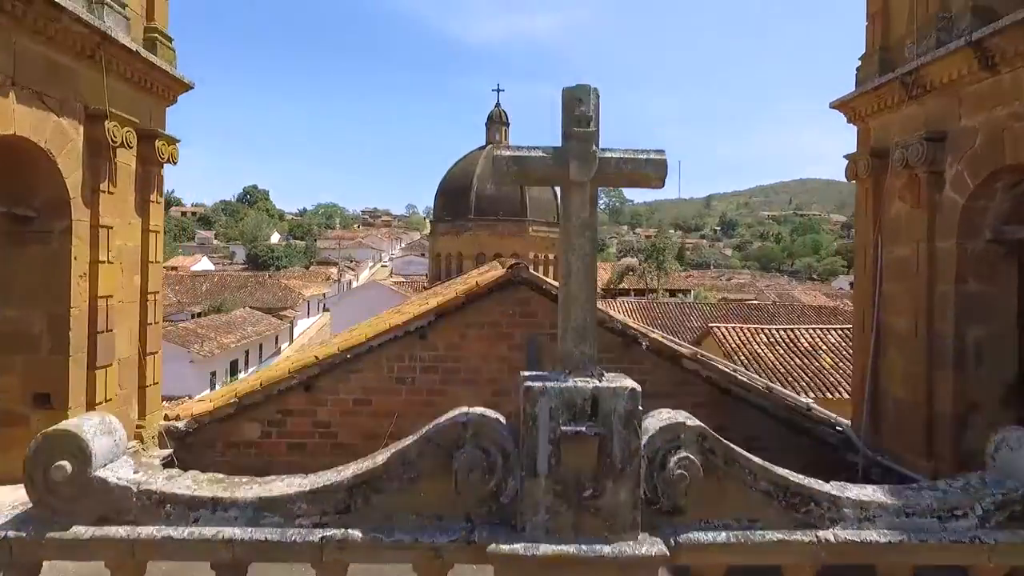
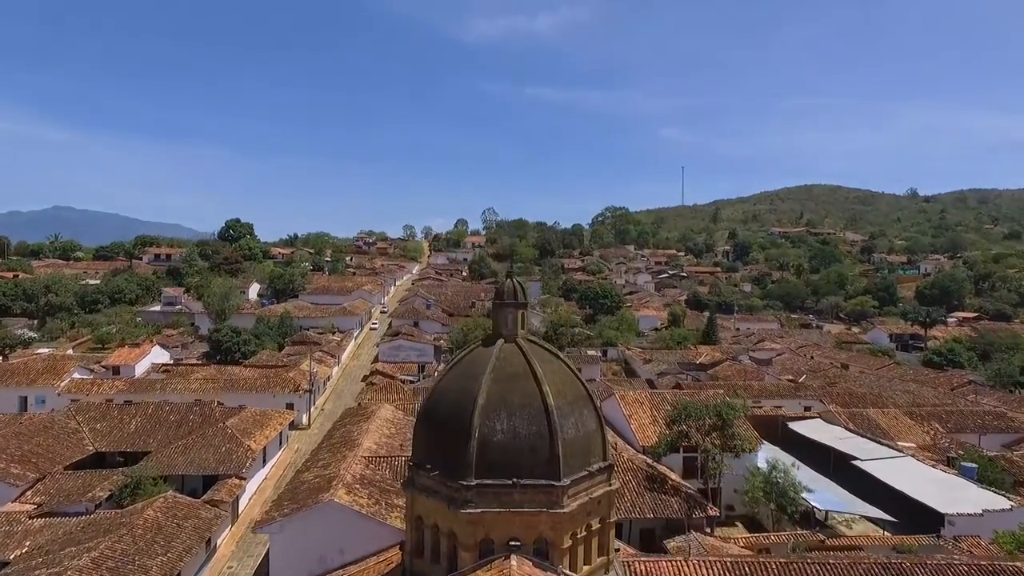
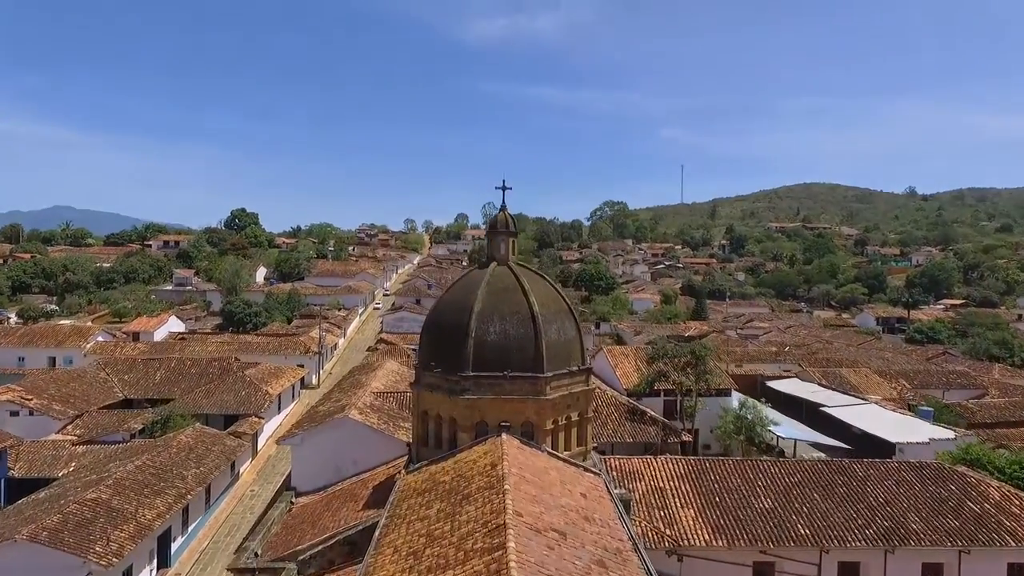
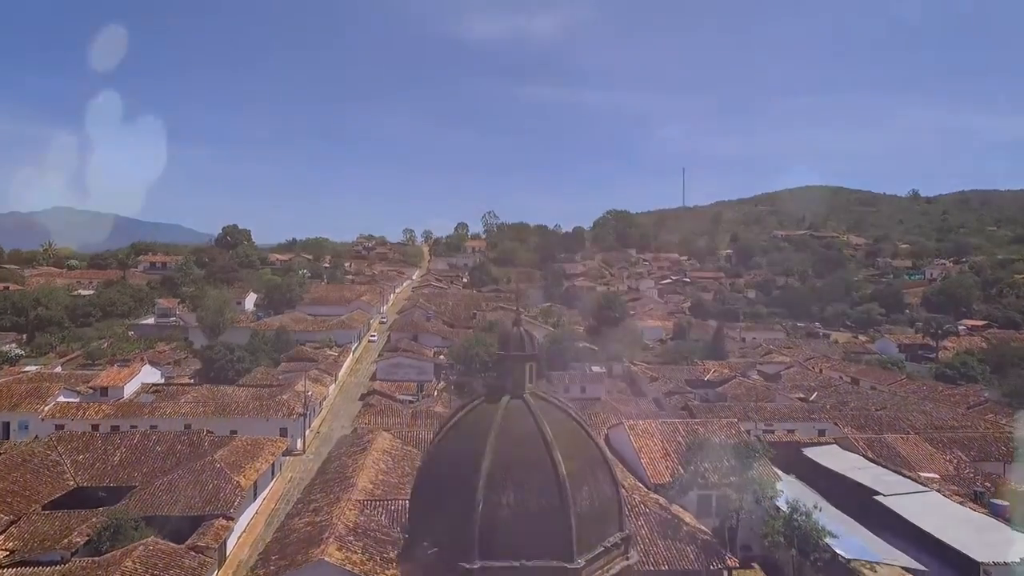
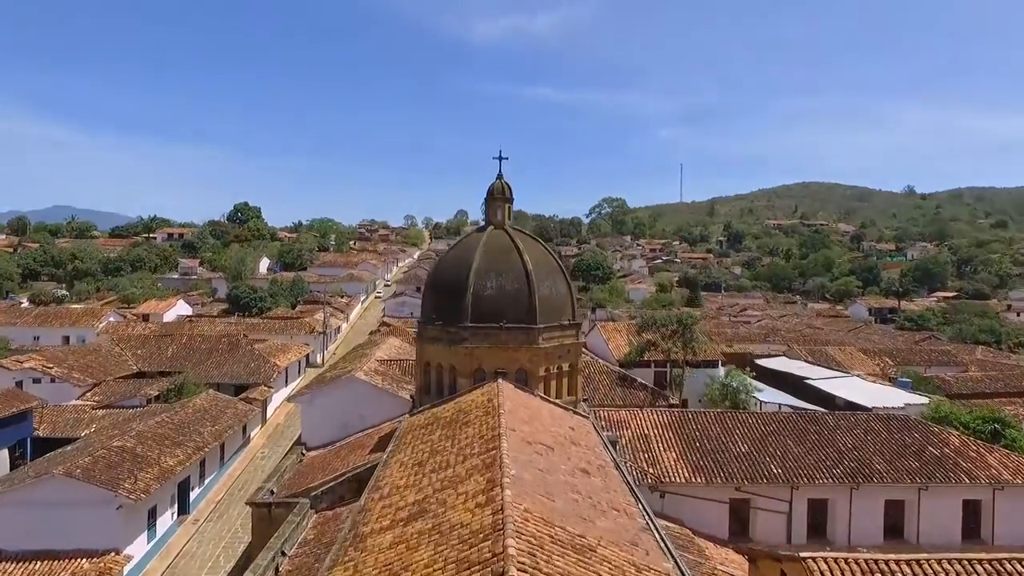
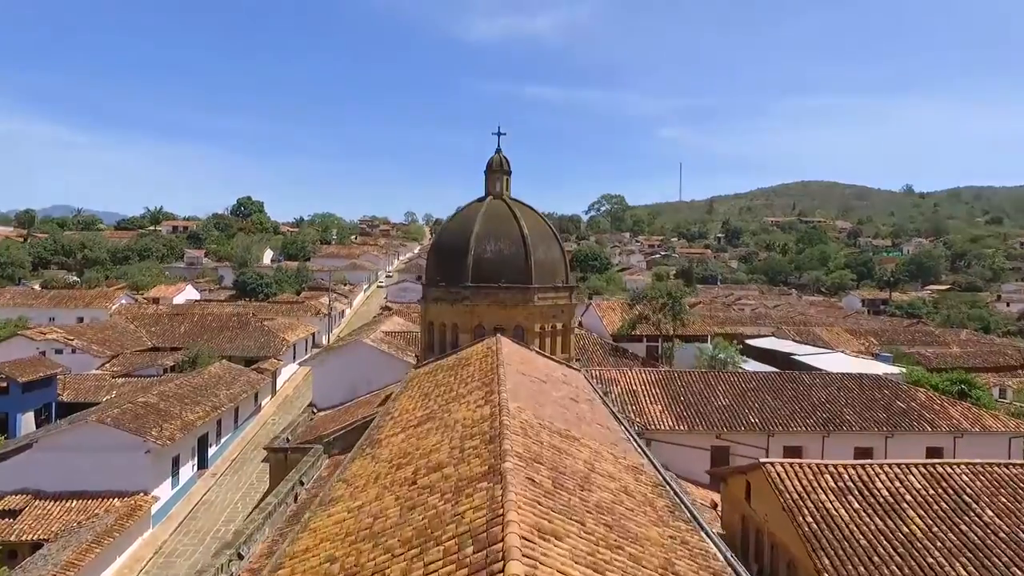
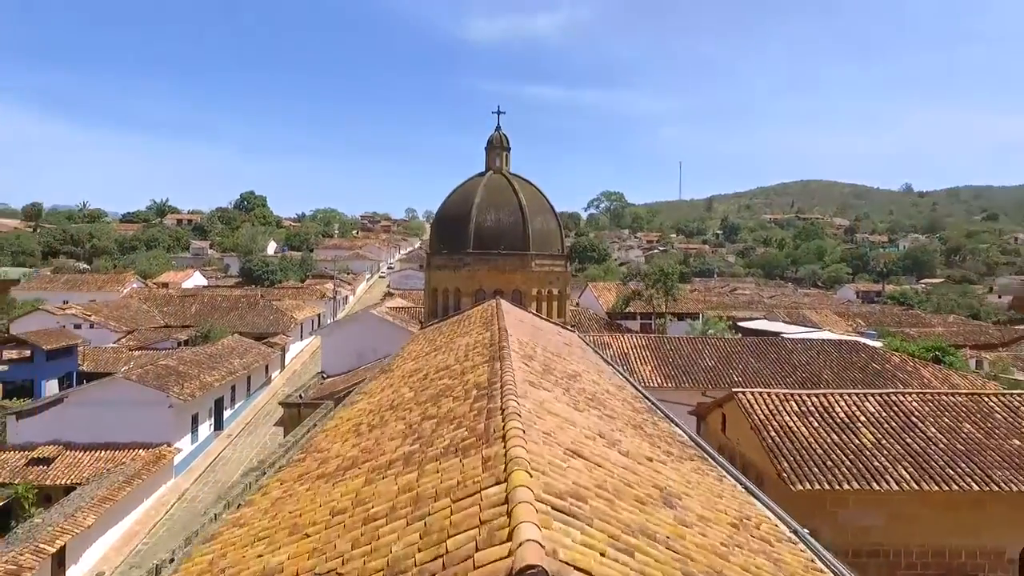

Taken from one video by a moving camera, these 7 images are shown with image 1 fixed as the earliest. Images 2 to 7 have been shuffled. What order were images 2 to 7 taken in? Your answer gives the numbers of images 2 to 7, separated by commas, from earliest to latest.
7, 6, 5, 3, 2, 4
